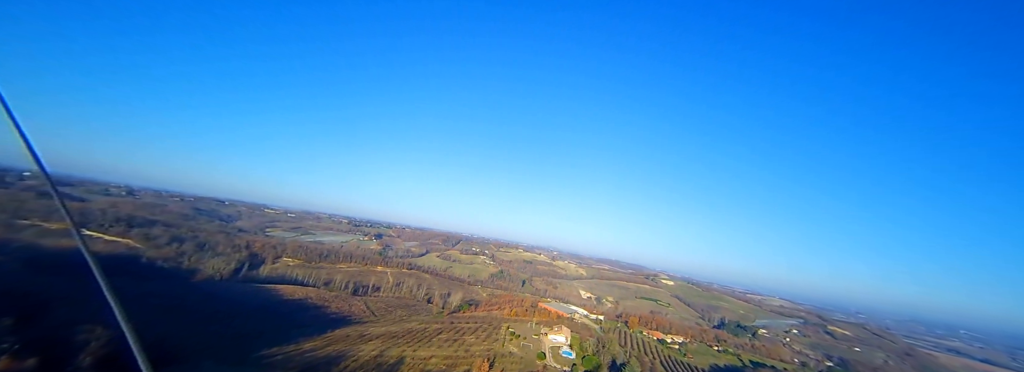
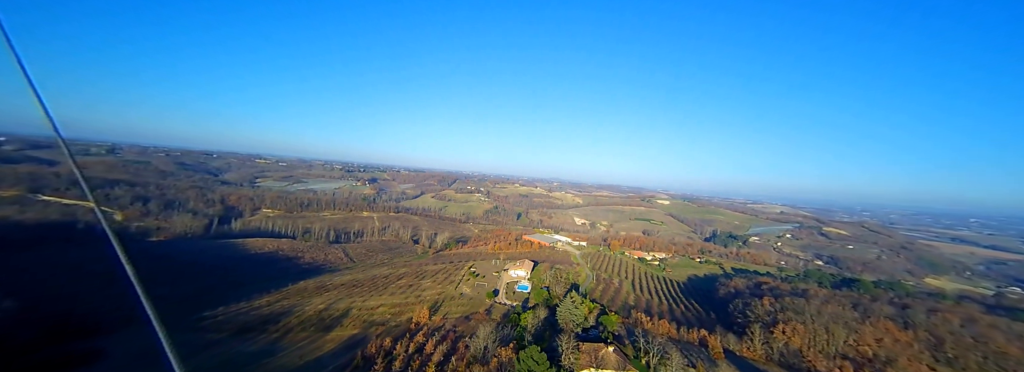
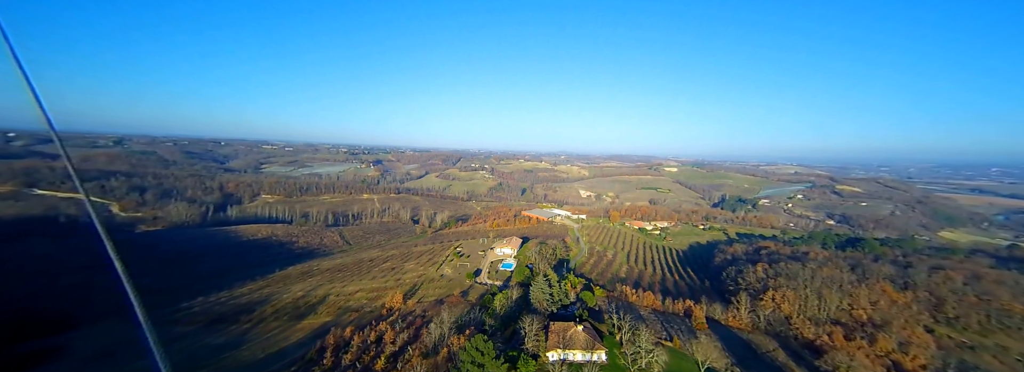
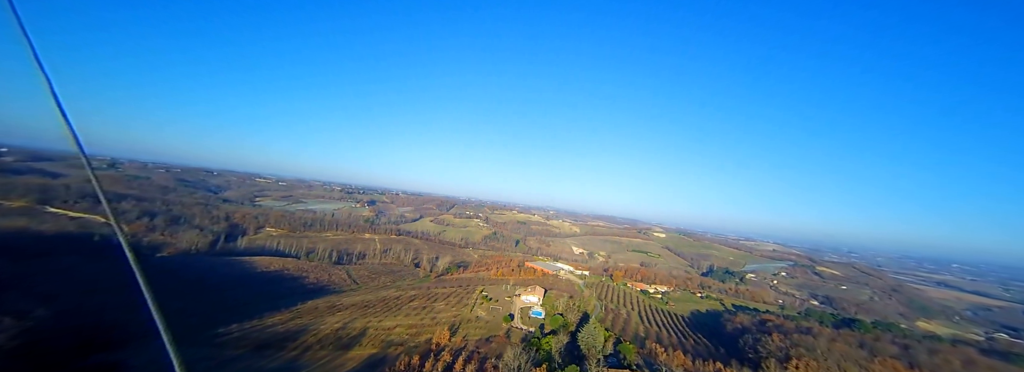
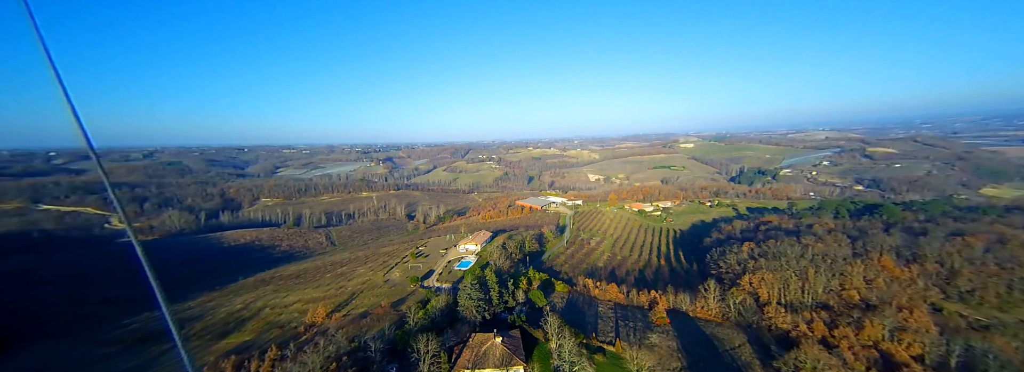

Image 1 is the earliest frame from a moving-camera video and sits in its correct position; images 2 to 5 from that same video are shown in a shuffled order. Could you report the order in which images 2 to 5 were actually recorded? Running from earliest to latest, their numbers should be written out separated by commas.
4, 2, 3, 5
